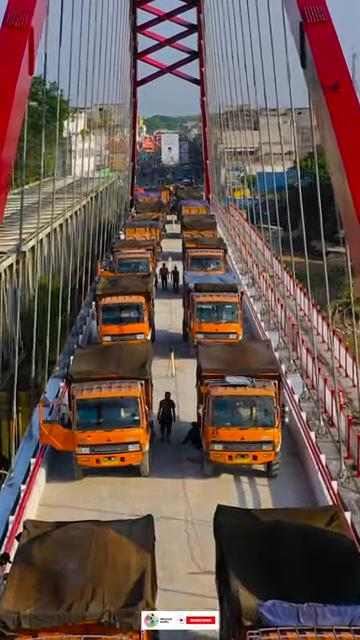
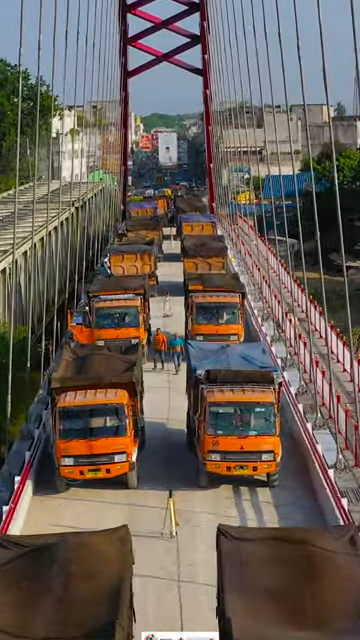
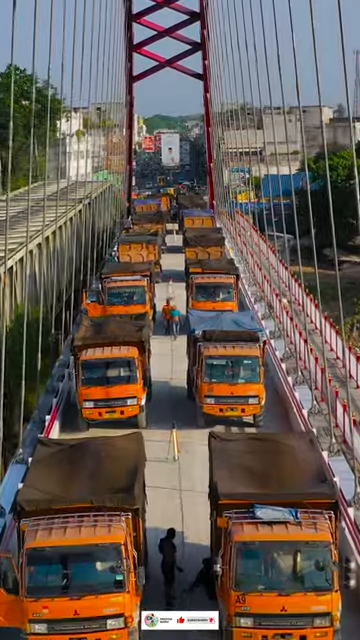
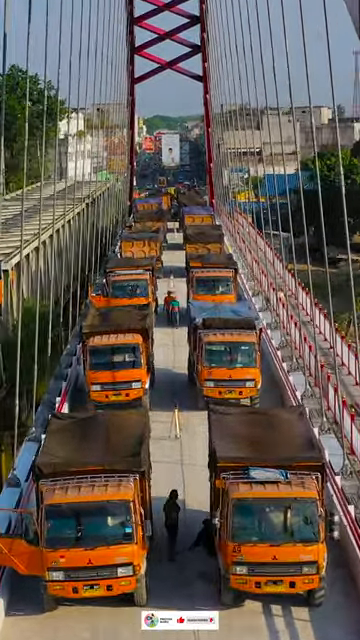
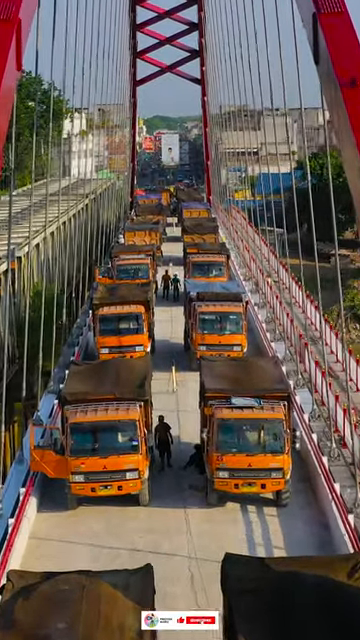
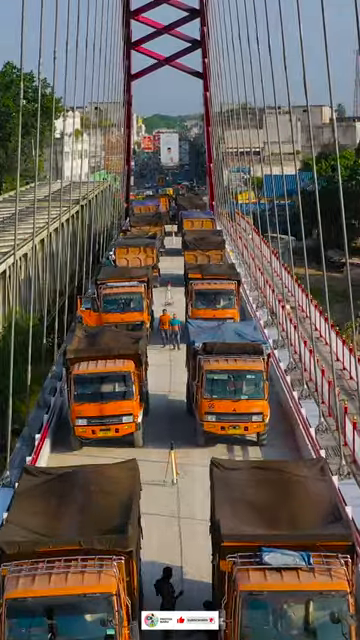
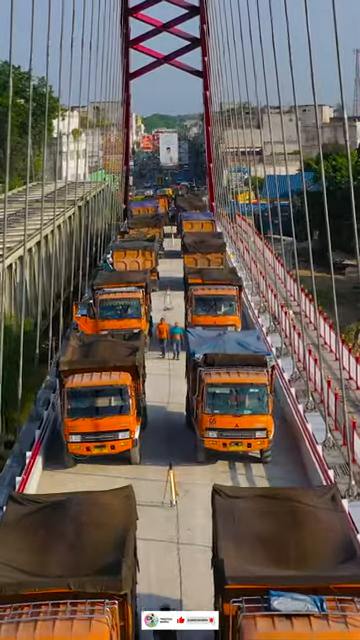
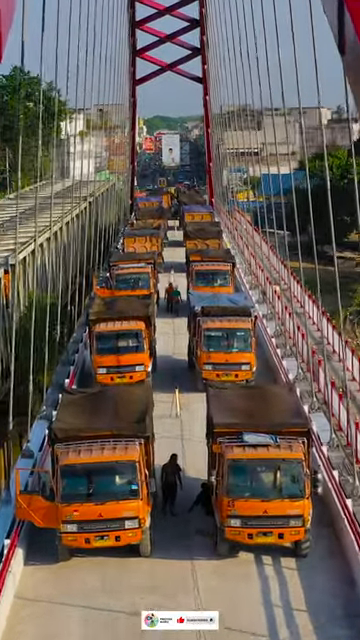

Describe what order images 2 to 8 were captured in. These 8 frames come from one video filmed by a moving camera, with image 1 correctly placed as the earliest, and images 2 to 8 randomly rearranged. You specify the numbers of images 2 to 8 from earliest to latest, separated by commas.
5, 8, 4, 3, 6, 7, 2
